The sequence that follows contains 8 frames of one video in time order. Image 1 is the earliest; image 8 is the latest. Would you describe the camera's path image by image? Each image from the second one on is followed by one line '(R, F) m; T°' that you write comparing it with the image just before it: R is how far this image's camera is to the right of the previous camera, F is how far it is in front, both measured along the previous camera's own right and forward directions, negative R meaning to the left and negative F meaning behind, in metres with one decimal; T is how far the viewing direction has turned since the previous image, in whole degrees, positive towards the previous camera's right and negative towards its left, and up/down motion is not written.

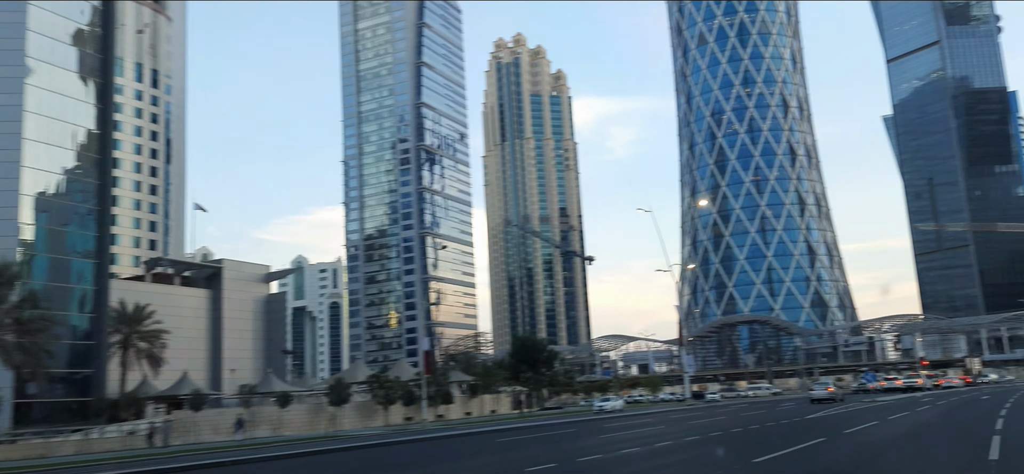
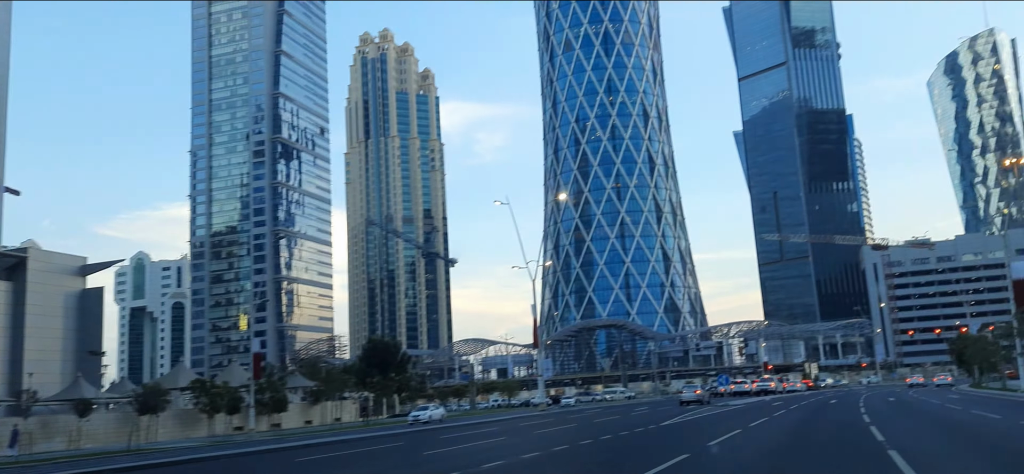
(+1.0, +3.2) m; +9°
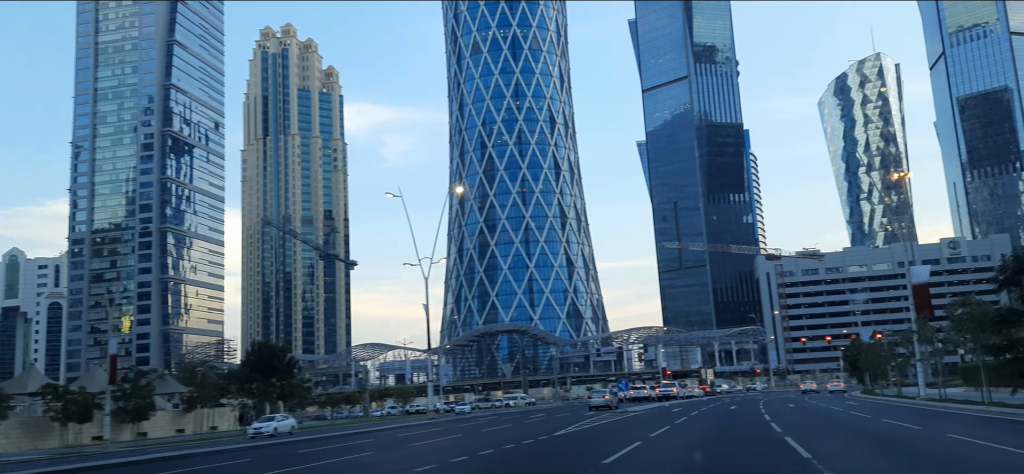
(+0.6, +2.3) m; +7°
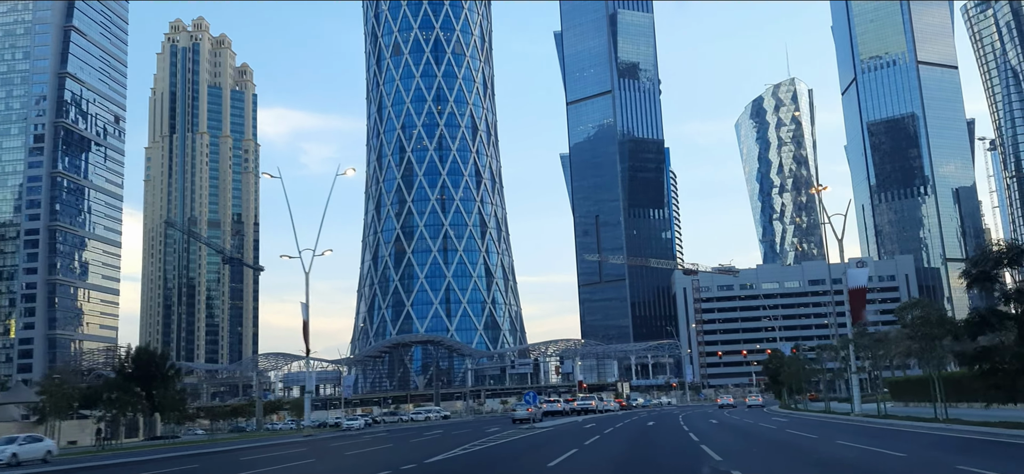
(+0.9, +4.0) m; +5°
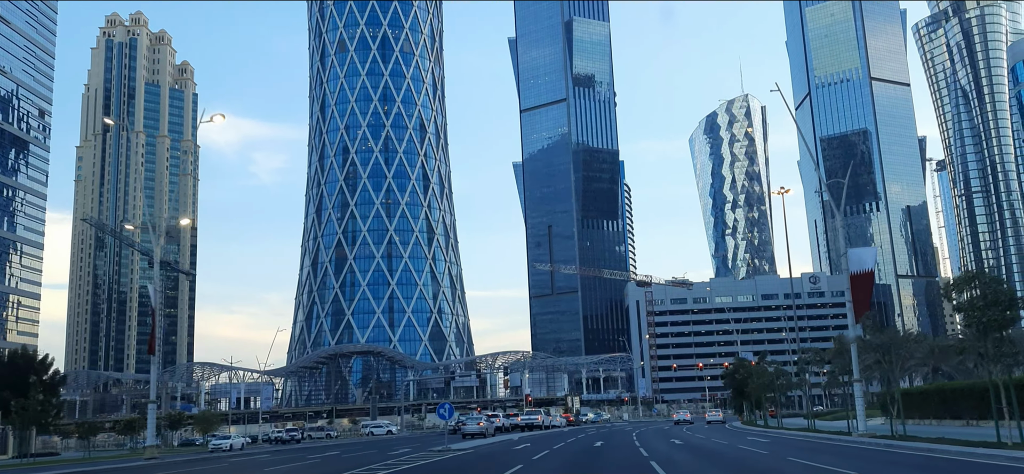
(+1.2, +6.3) m; +3°
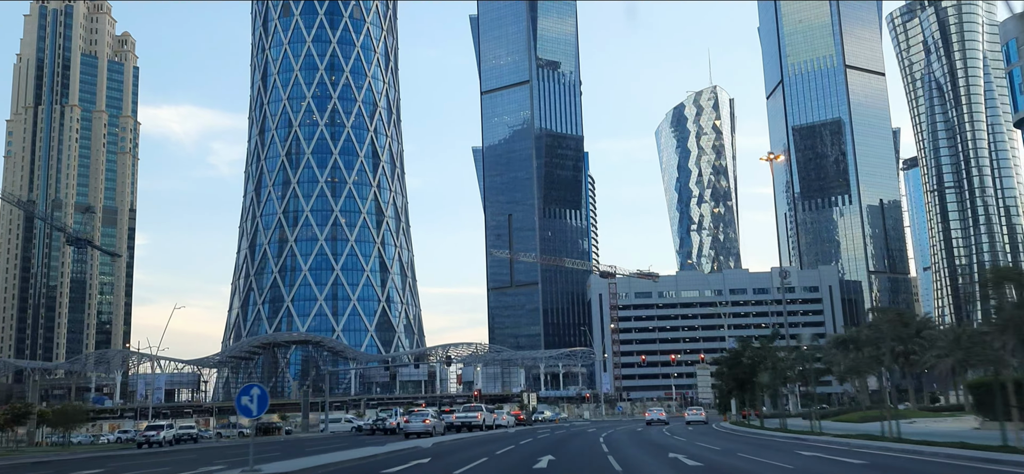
(+1.4, +10.7) m; +3°
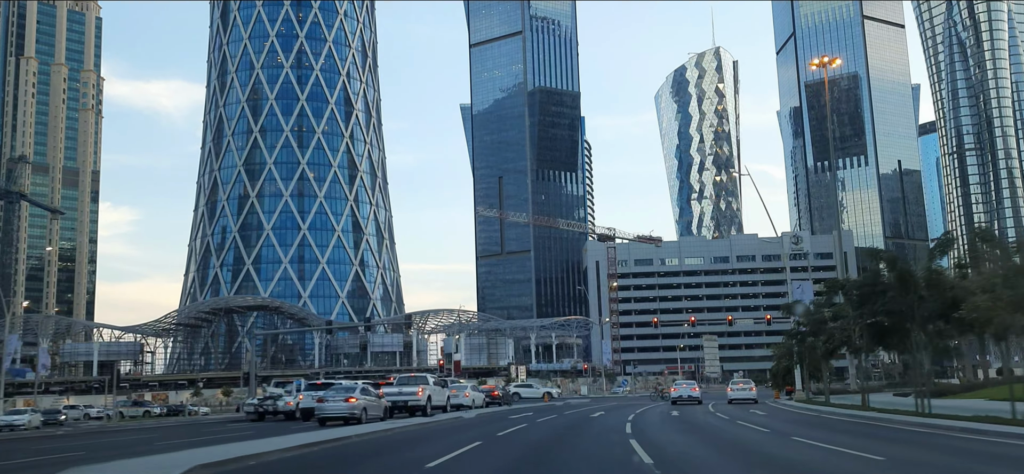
(+1.0, +14.4) m; 0°
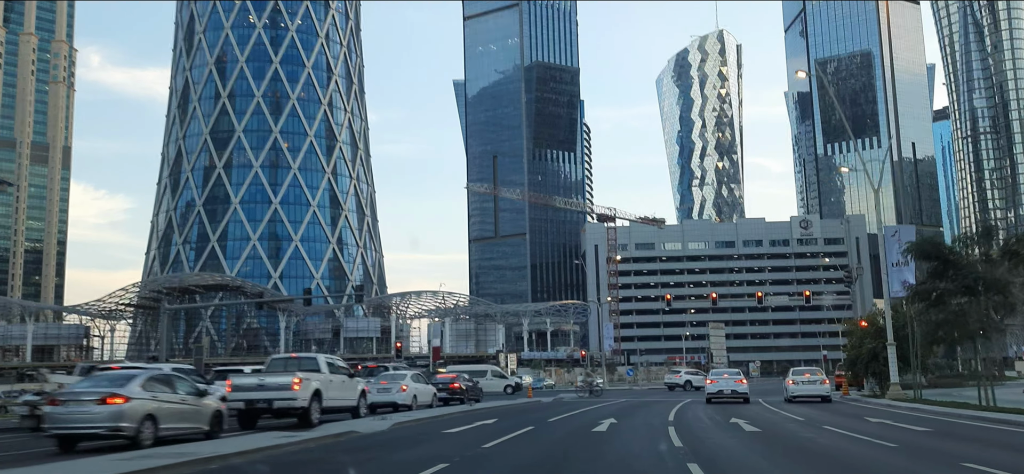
(+0.9, +10.5) m; 0°
